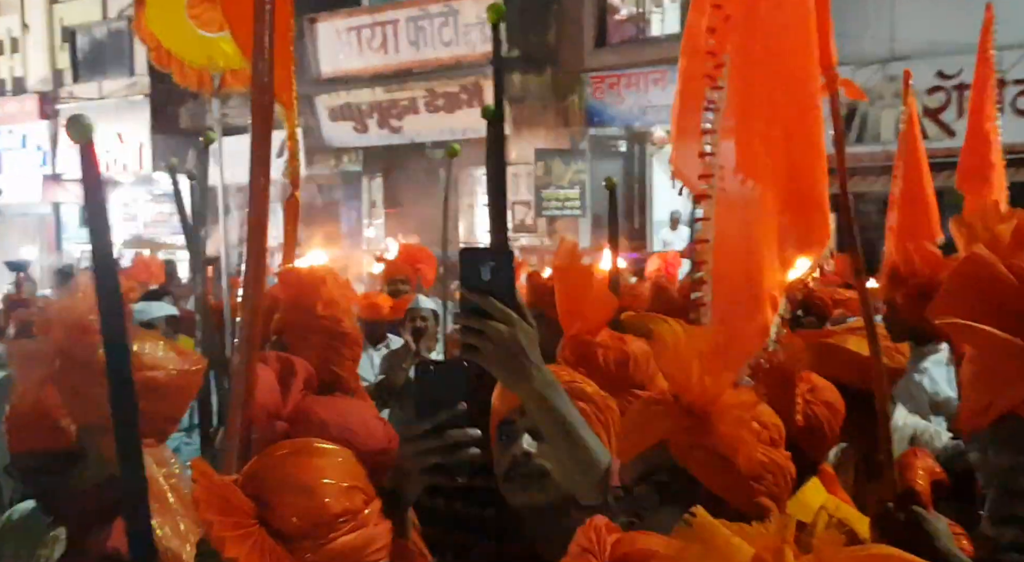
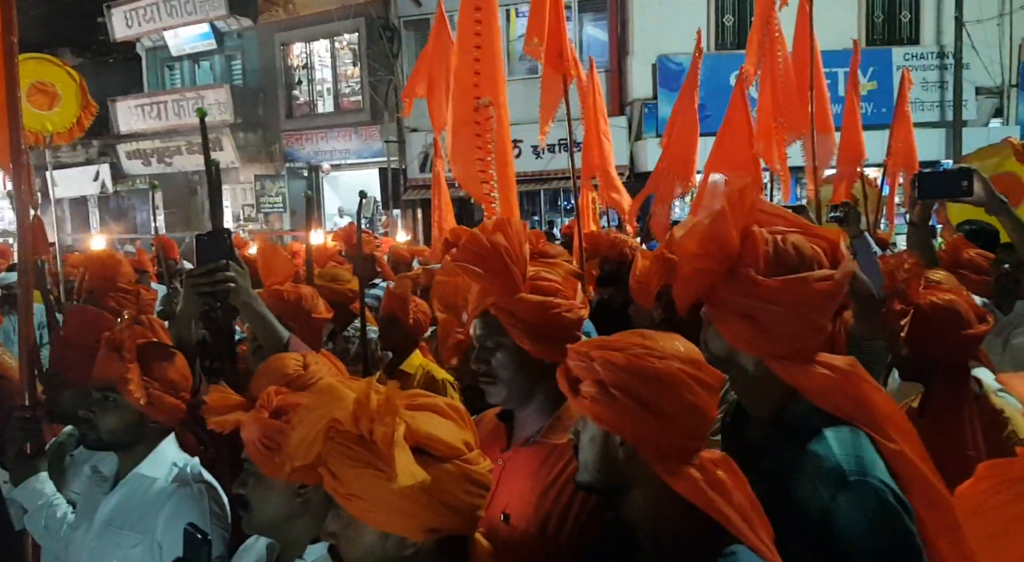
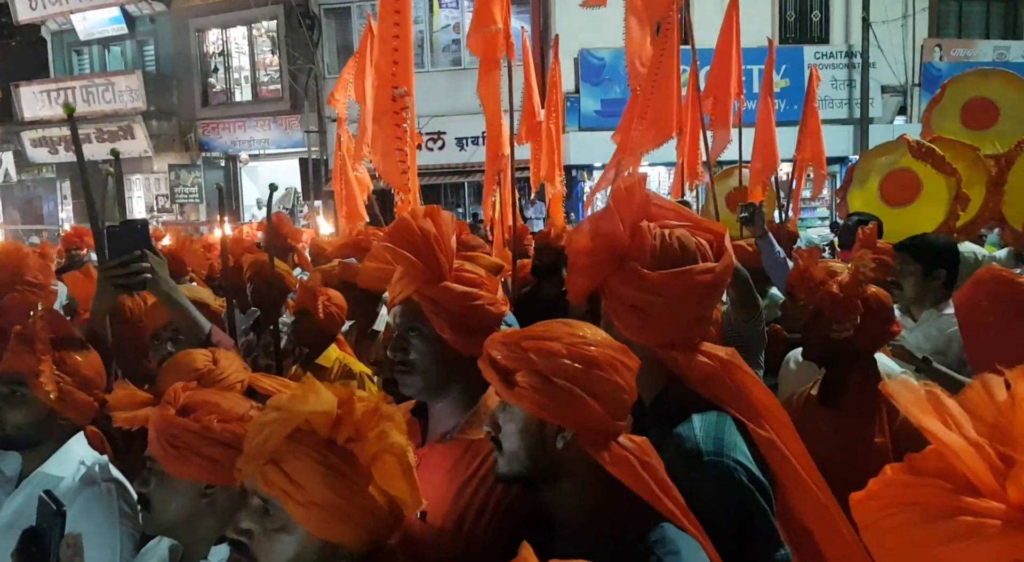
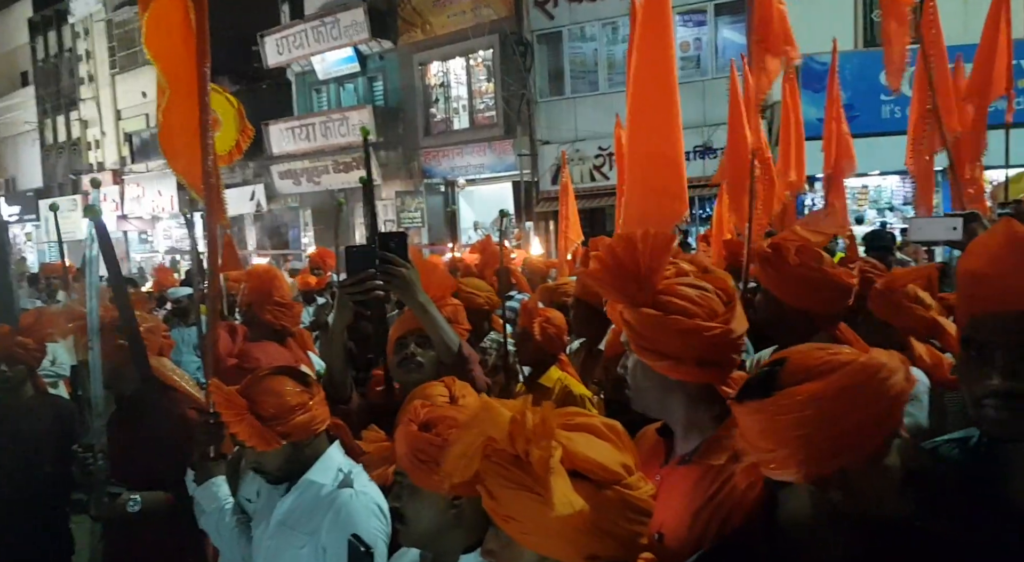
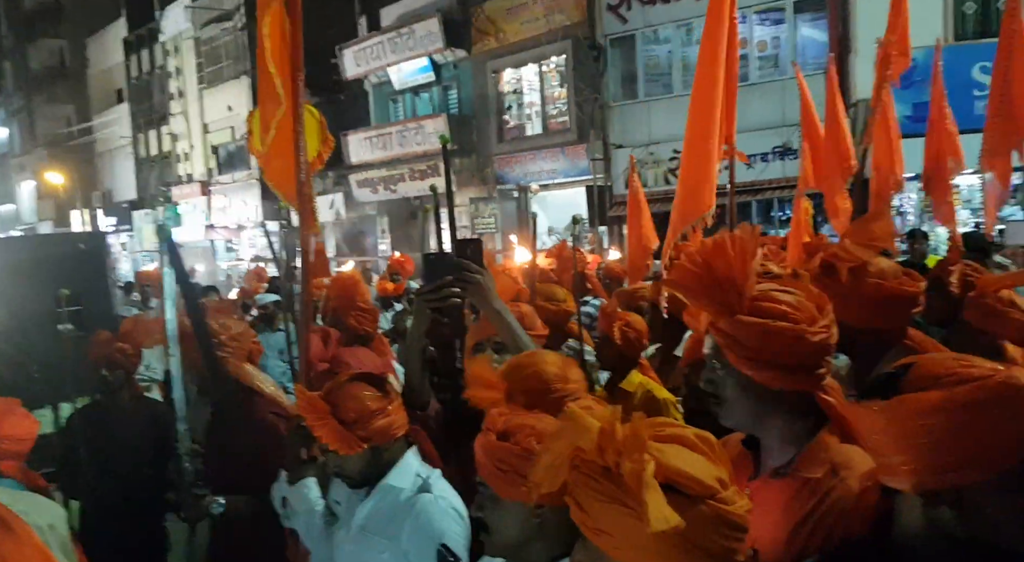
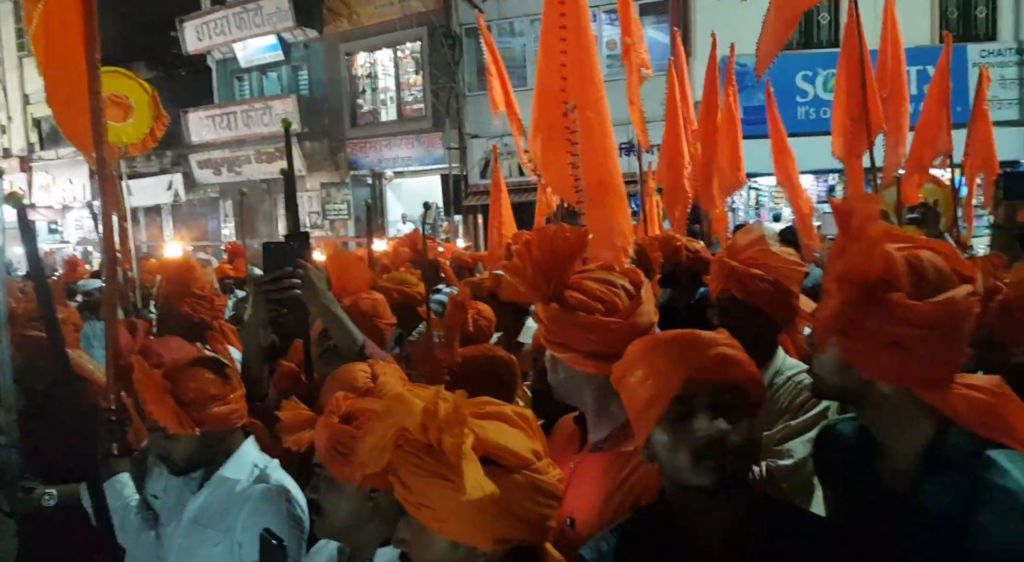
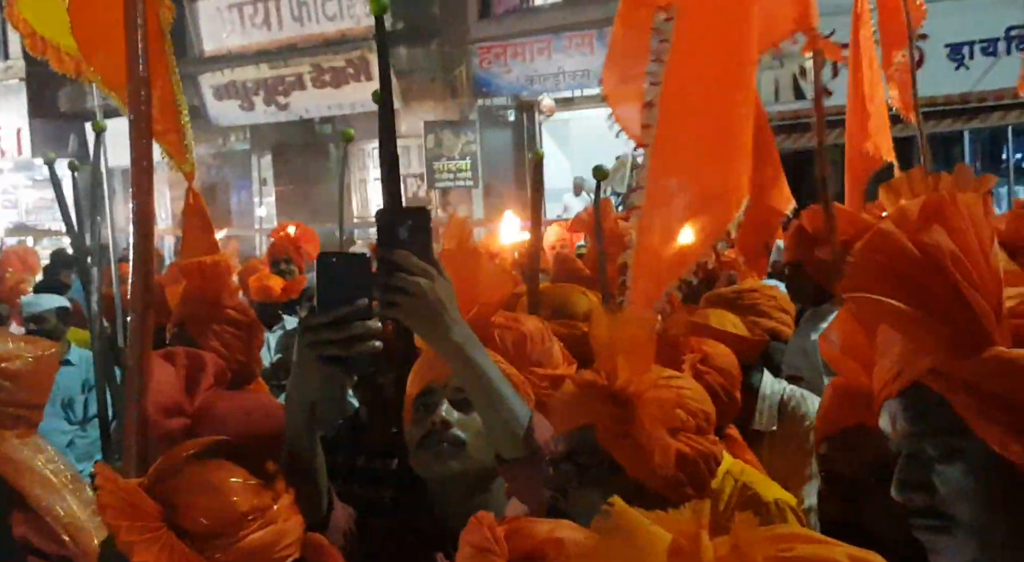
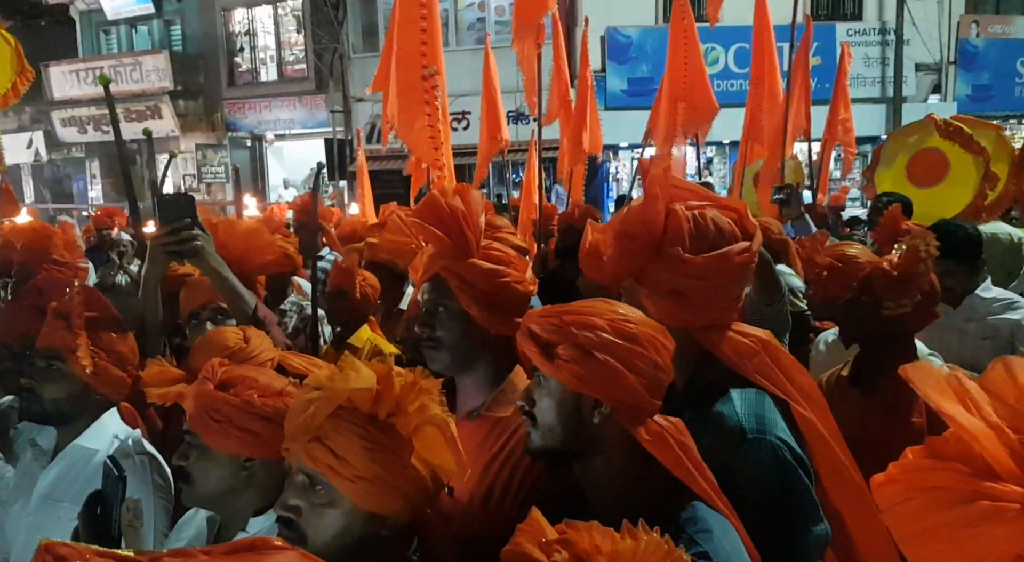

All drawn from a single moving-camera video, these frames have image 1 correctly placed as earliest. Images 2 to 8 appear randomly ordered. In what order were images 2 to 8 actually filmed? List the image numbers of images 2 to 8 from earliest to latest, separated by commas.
7, 5, 4, 6, 2, 3, 8
